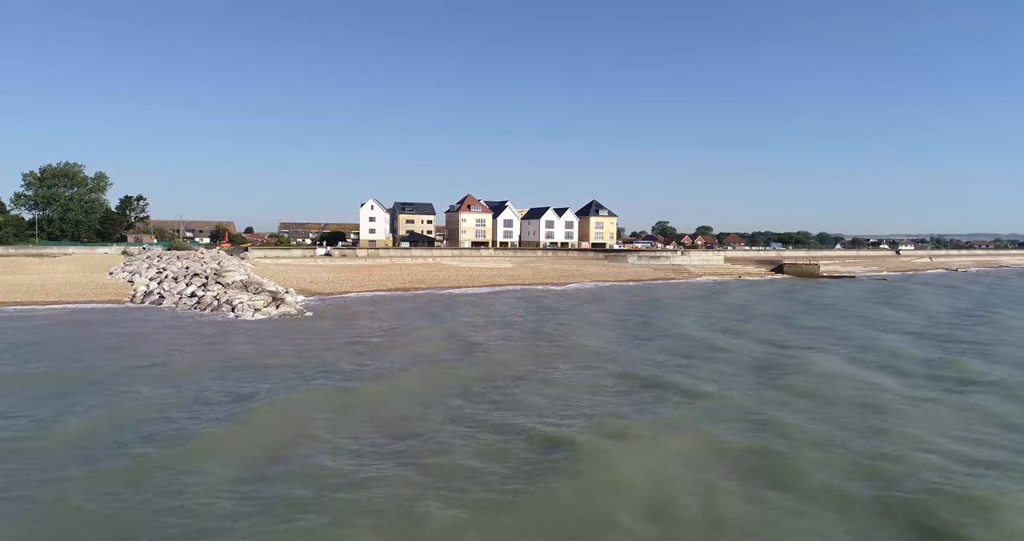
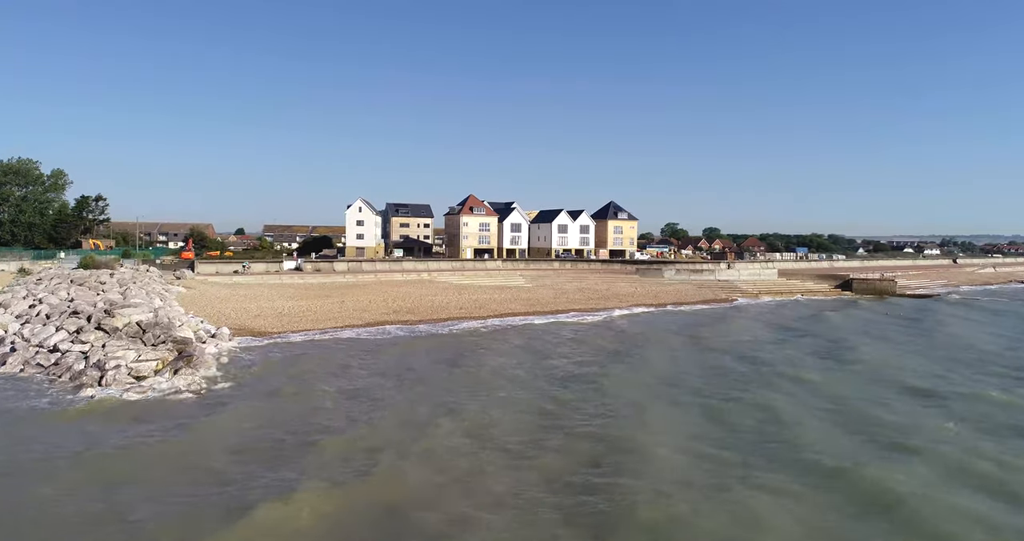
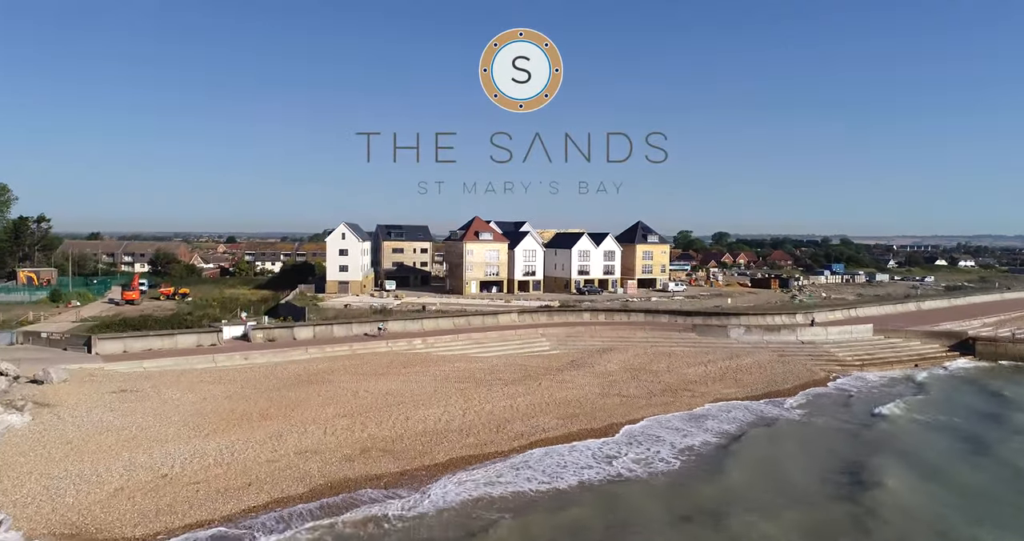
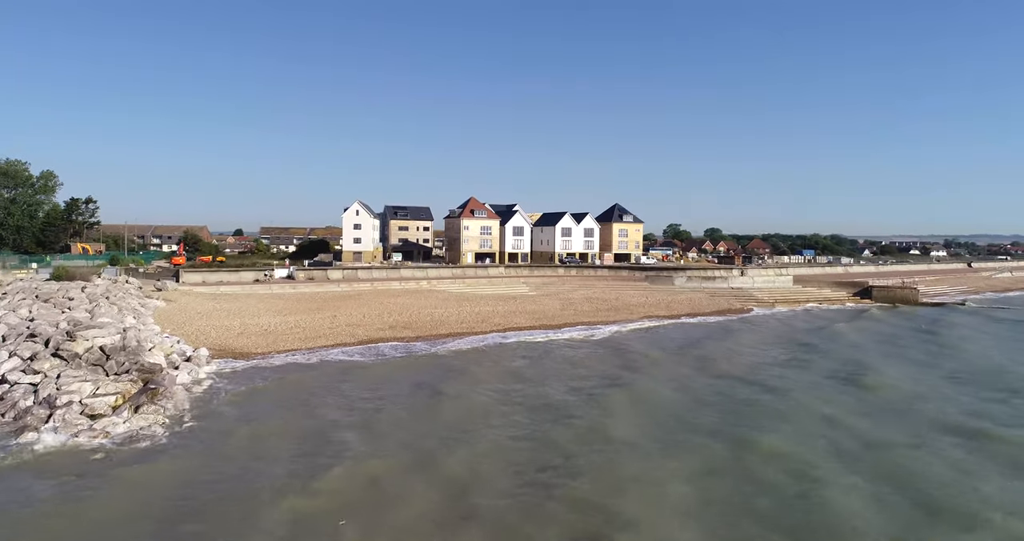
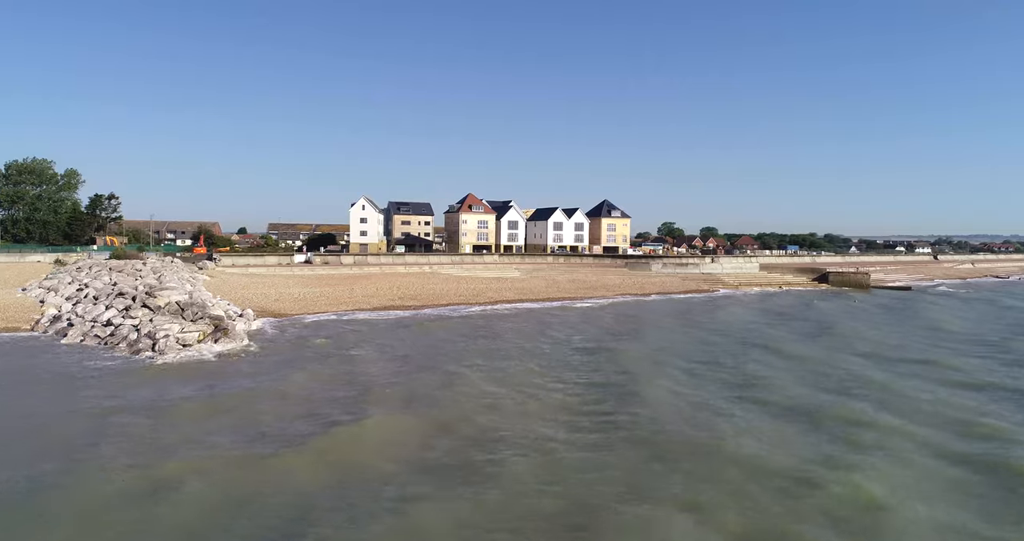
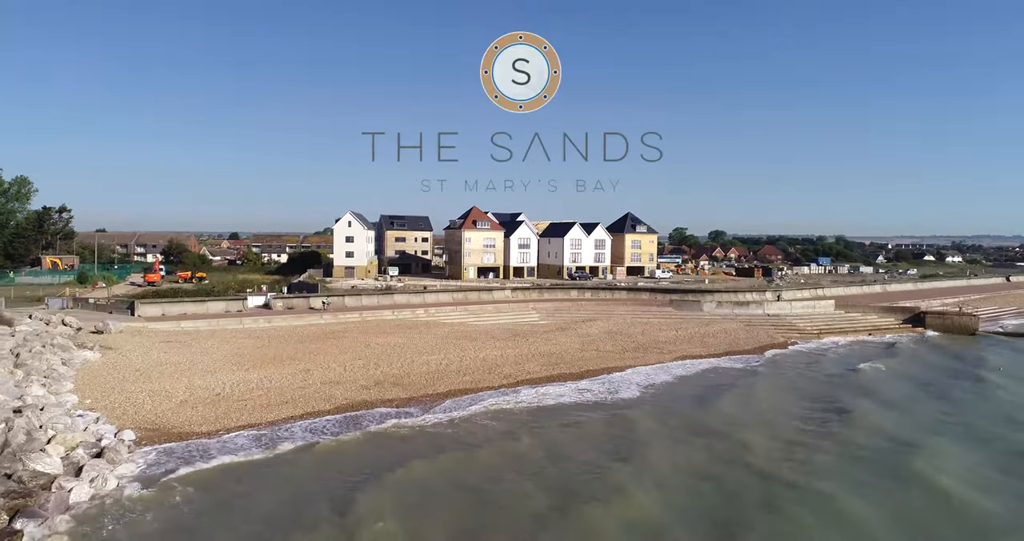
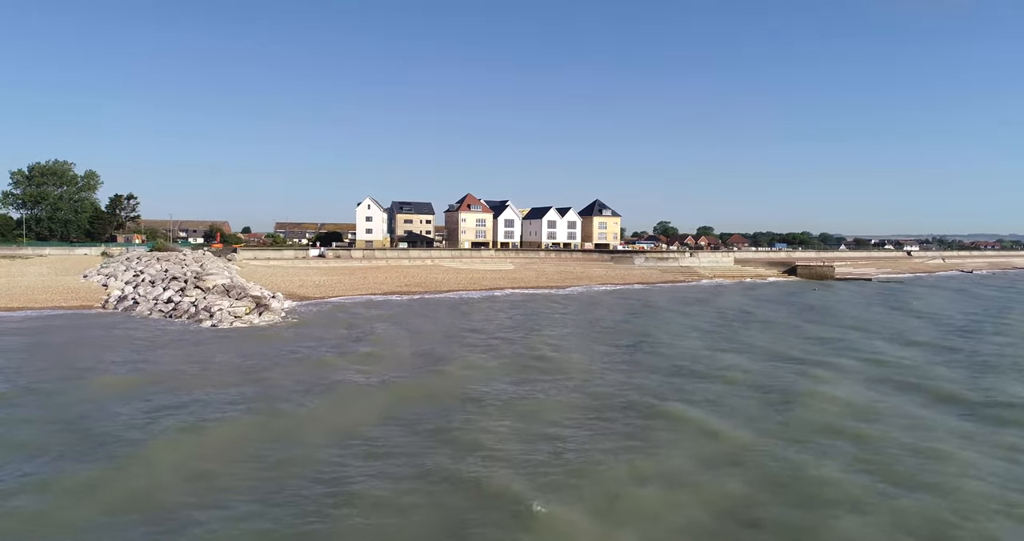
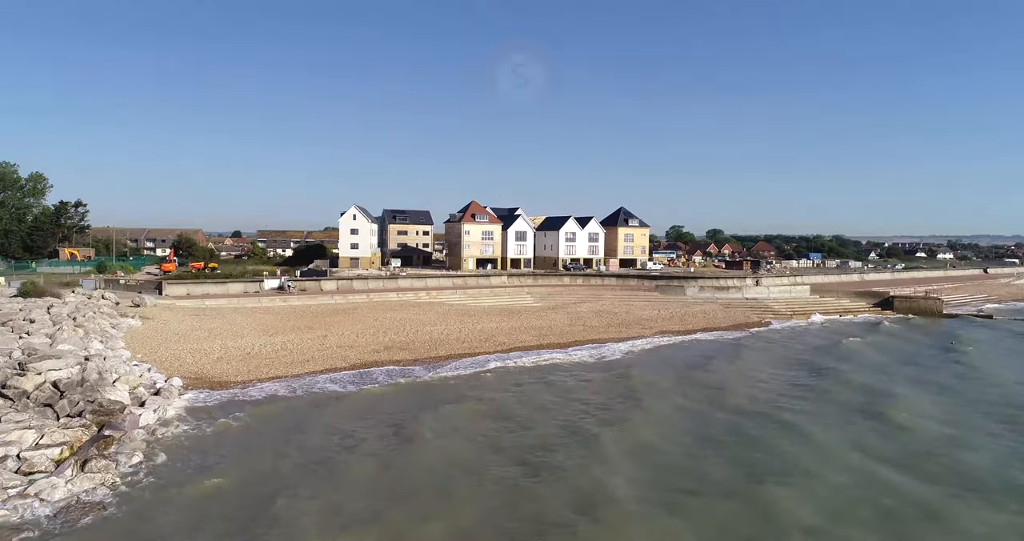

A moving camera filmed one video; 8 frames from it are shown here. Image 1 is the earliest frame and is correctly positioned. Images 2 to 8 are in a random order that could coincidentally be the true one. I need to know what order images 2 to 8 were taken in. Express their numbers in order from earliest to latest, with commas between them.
7, 5, 2, 4, 8, 6, 3
